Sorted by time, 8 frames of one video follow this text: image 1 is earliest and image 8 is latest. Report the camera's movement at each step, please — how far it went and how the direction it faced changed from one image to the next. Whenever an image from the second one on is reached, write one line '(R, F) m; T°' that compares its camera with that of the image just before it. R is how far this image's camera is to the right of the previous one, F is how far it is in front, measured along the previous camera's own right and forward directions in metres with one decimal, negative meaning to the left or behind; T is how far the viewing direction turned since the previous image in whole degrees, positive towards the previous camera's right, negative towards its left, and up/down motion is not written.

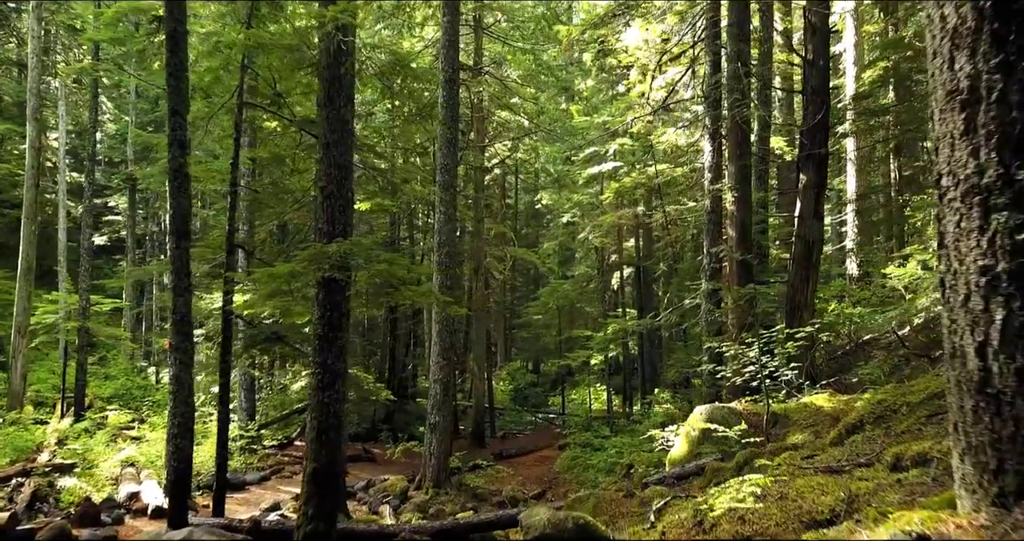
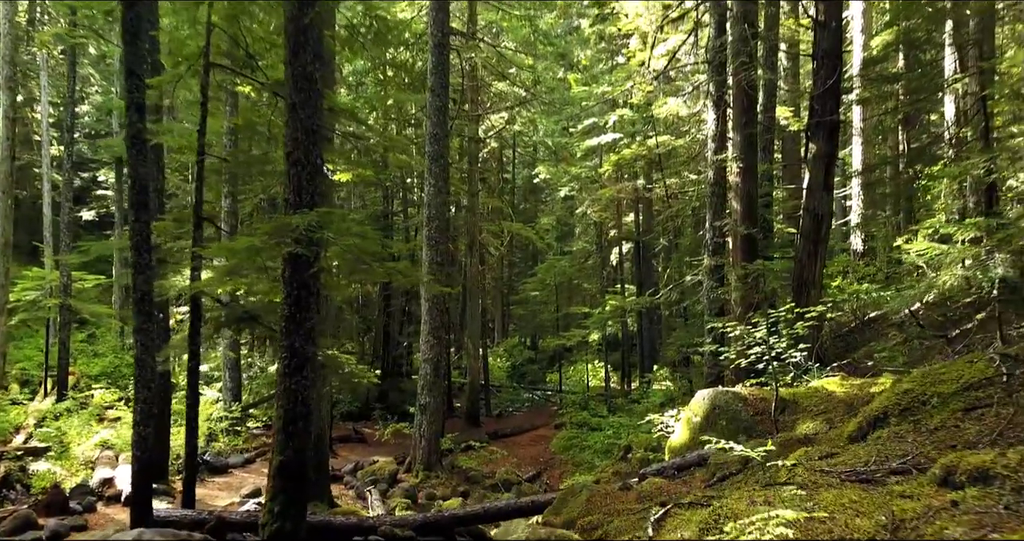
(+0.1, +0.6) m; 0°
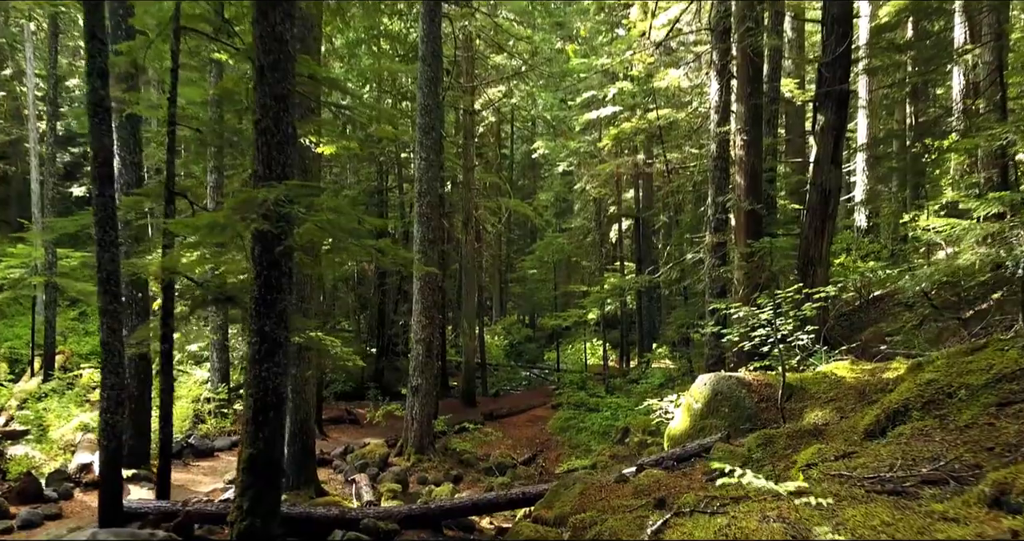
(+0.1, +0.4) m; 0°
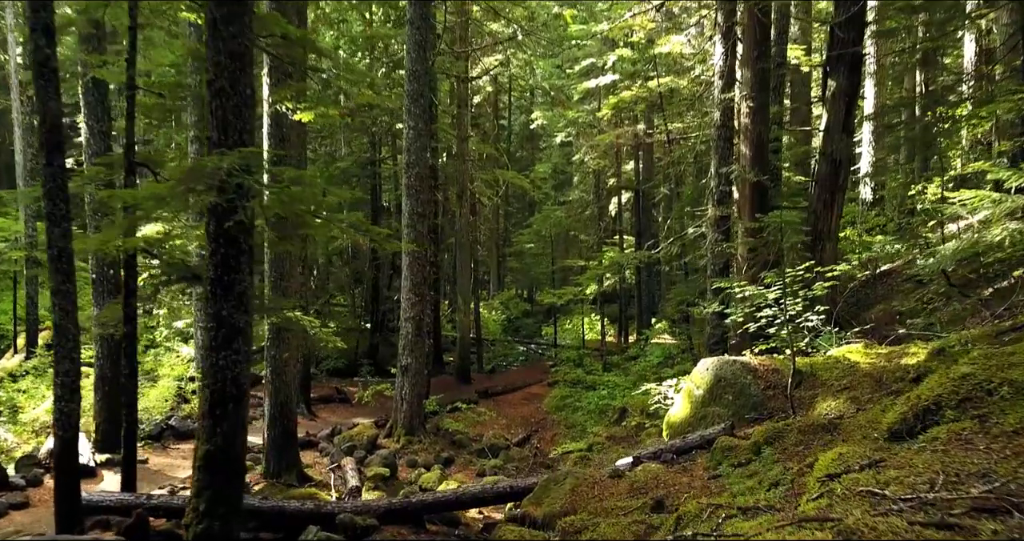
(+0.1, +0.5) m; 0°
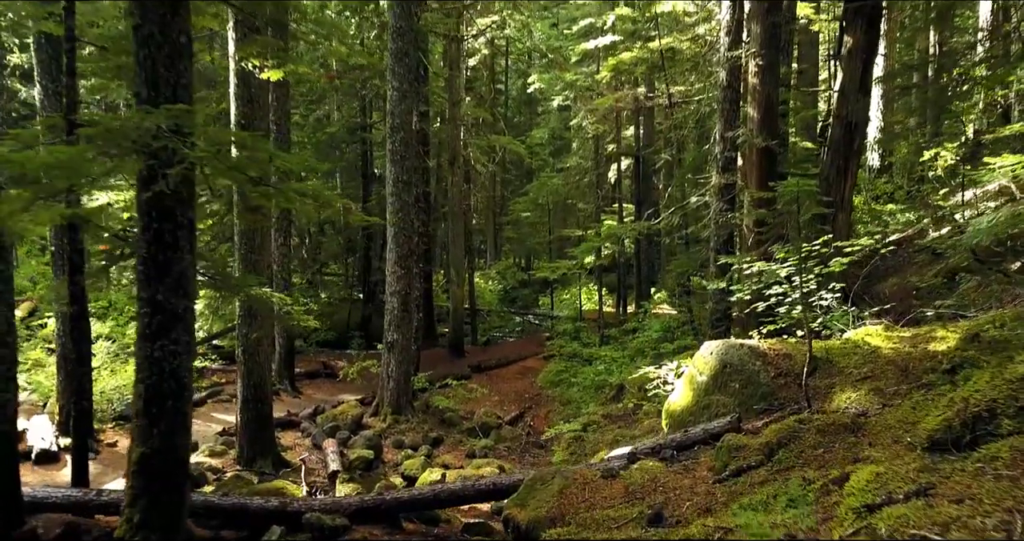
(+0.1, +0.6) m; 0°
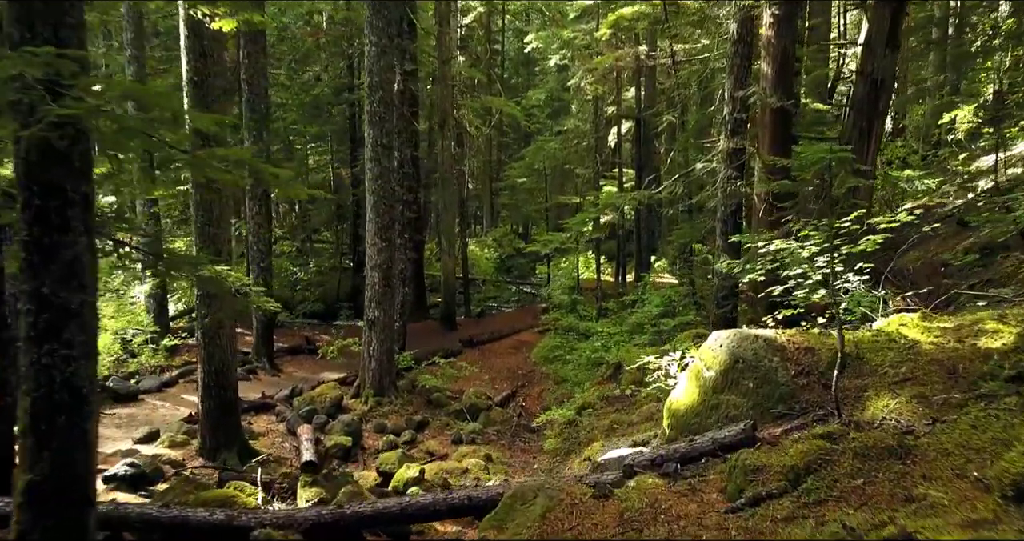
(+0.1, +0.8) m; 0°
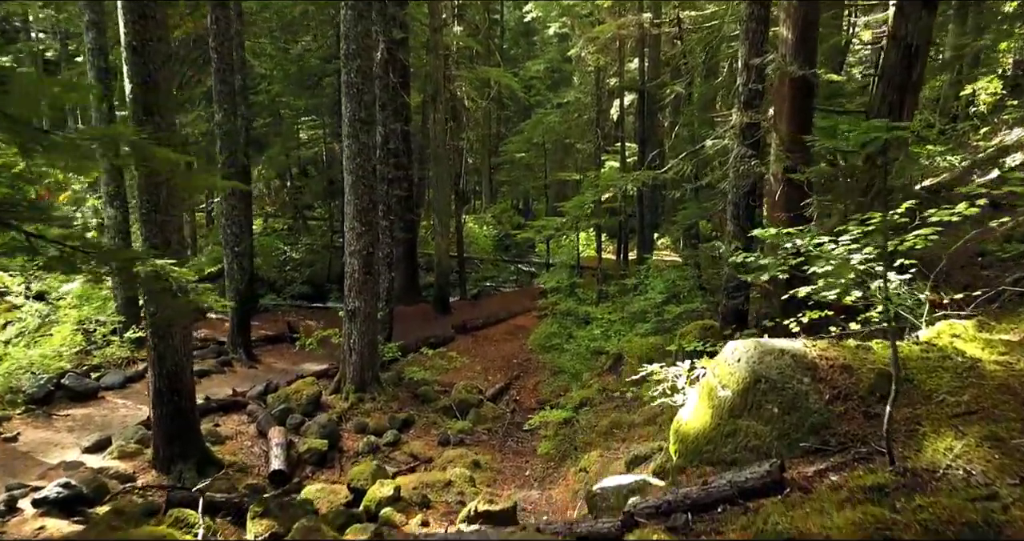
(+0.1, +0.8) m; 0°
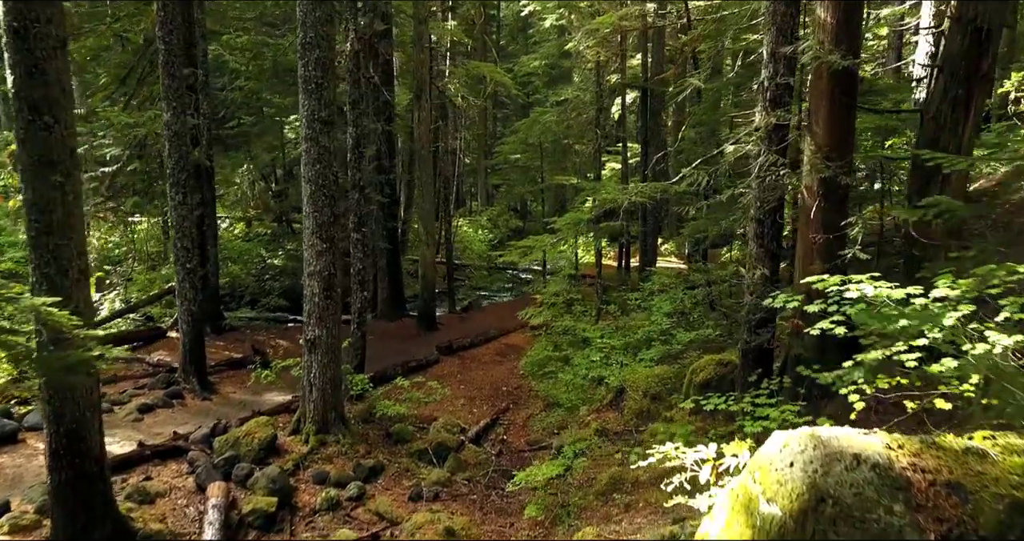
(+0.2, +1.3) m; 0°
